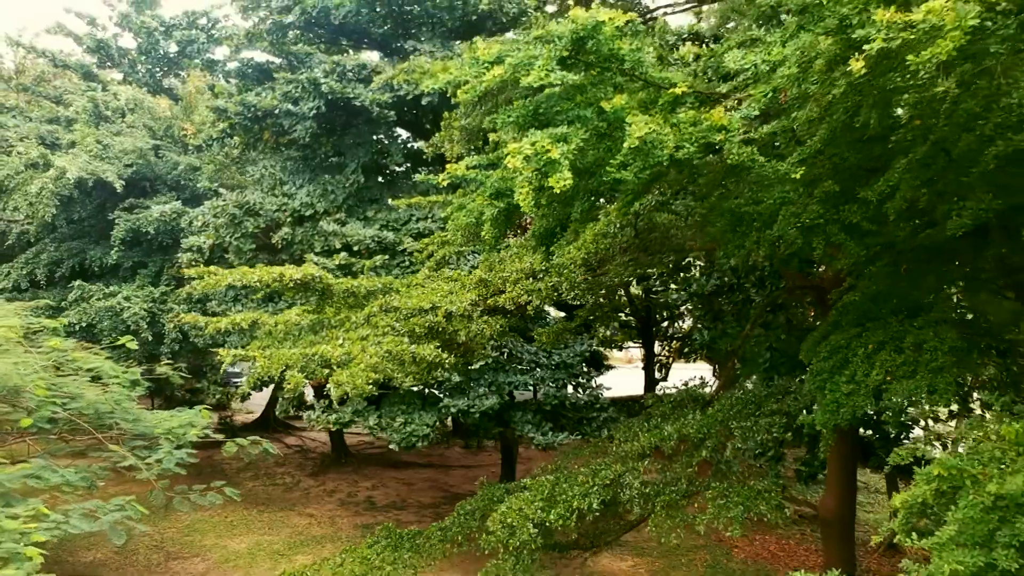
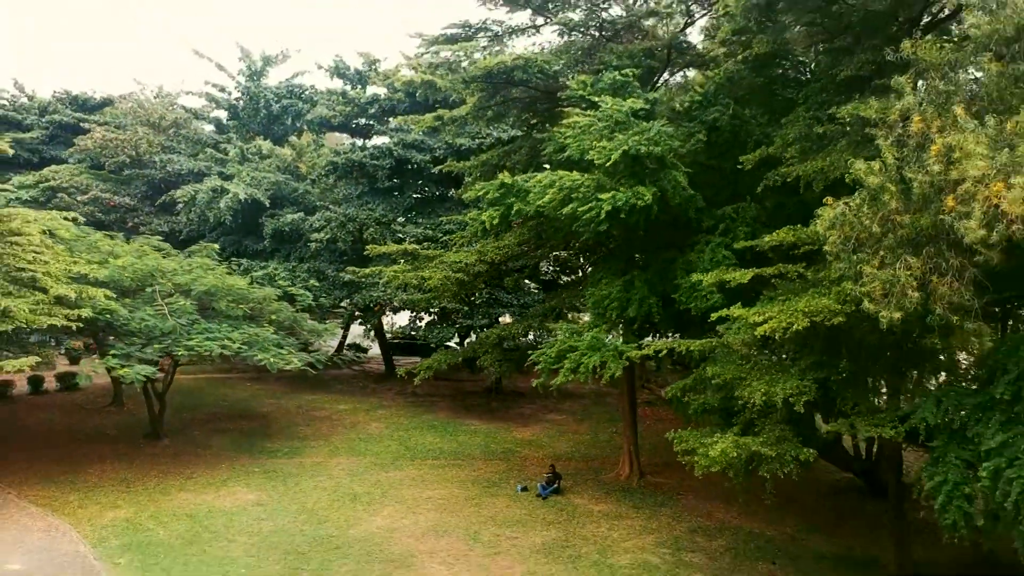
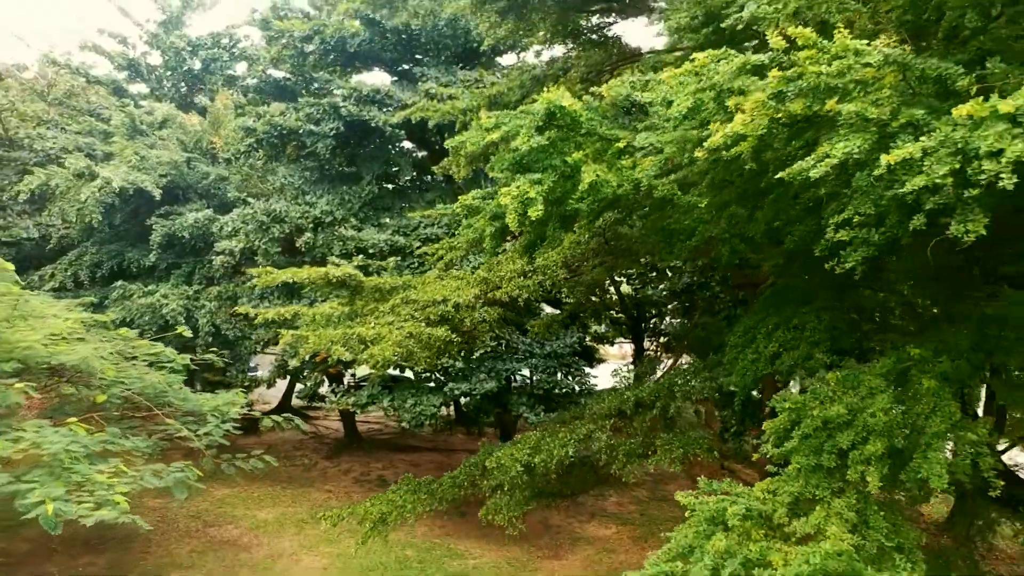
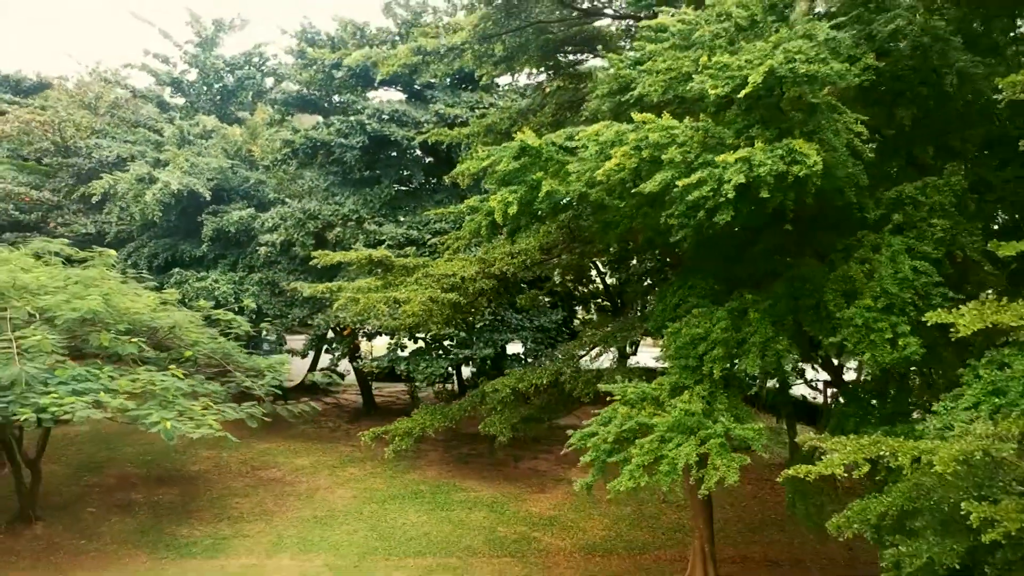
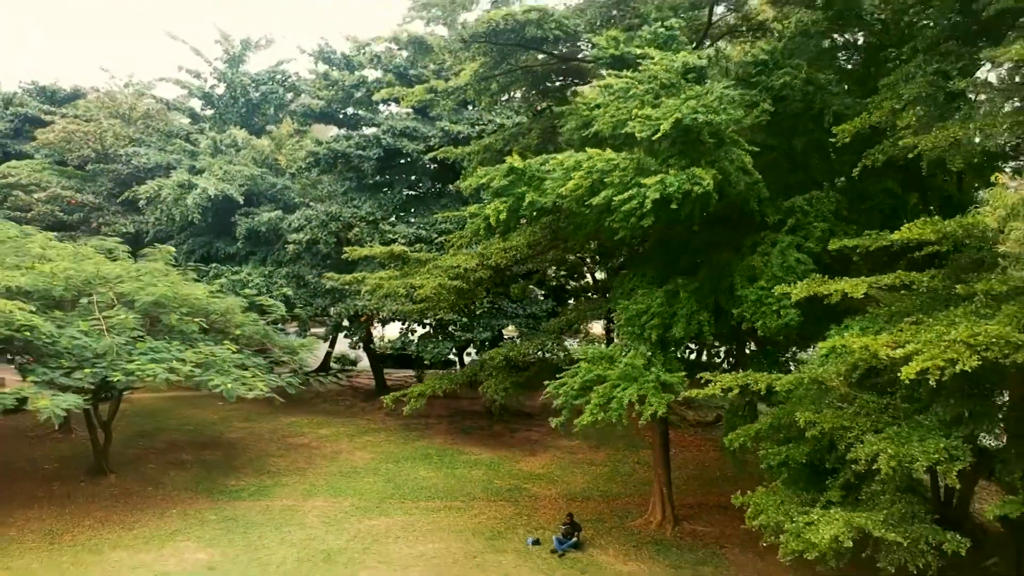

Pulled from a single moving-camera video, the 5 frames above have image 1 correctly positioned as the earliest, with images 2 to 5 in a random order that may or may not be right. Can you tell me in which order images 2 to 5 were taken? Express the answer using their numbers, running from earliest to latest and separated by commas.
3, 4, 5, 2
